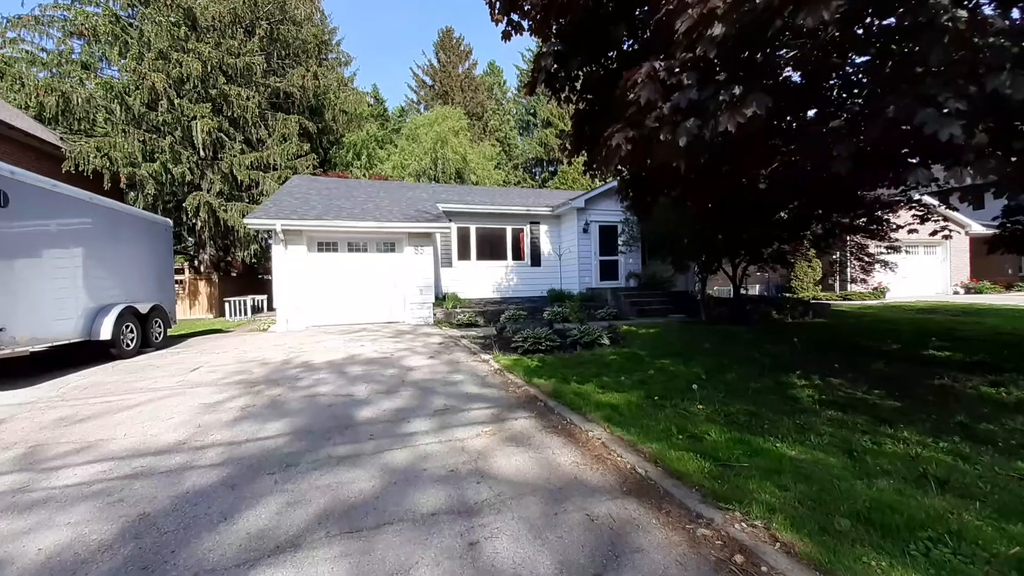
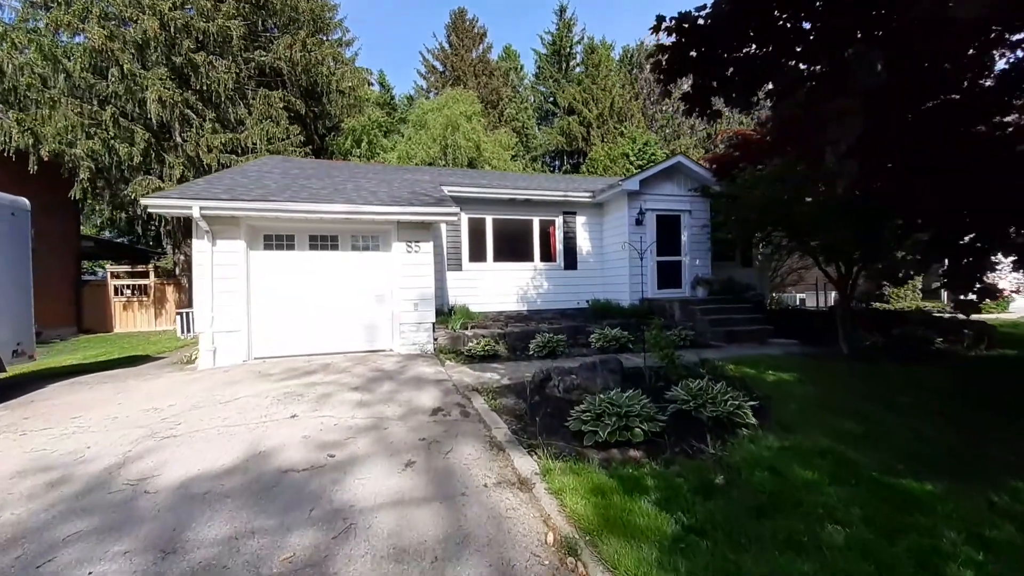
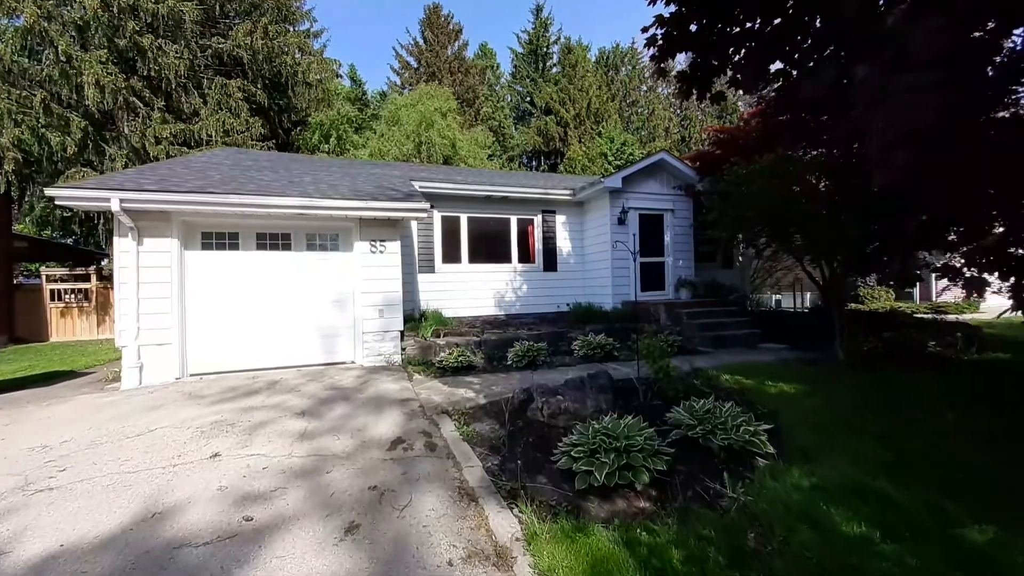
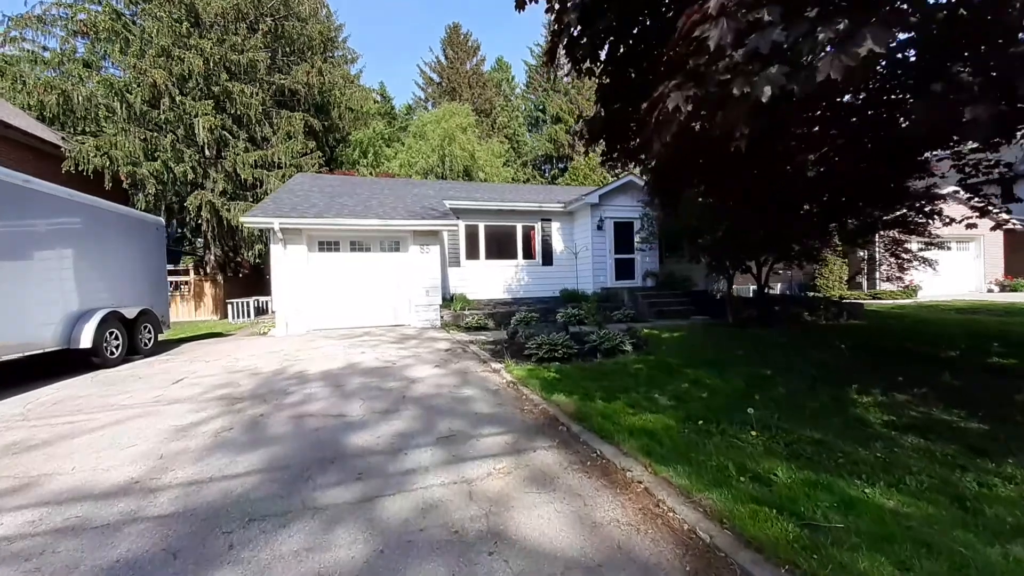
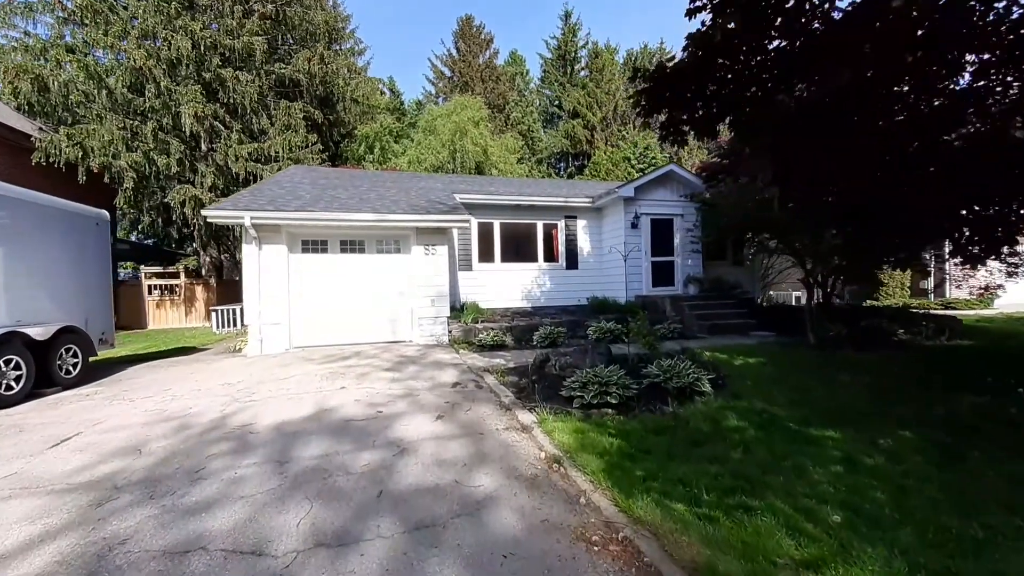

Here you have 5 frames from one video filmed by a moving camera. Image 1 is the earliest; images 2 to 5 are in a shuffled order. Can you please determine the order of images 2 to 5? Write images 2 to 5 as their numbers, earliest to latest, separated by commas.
4, 5, 2, 3
